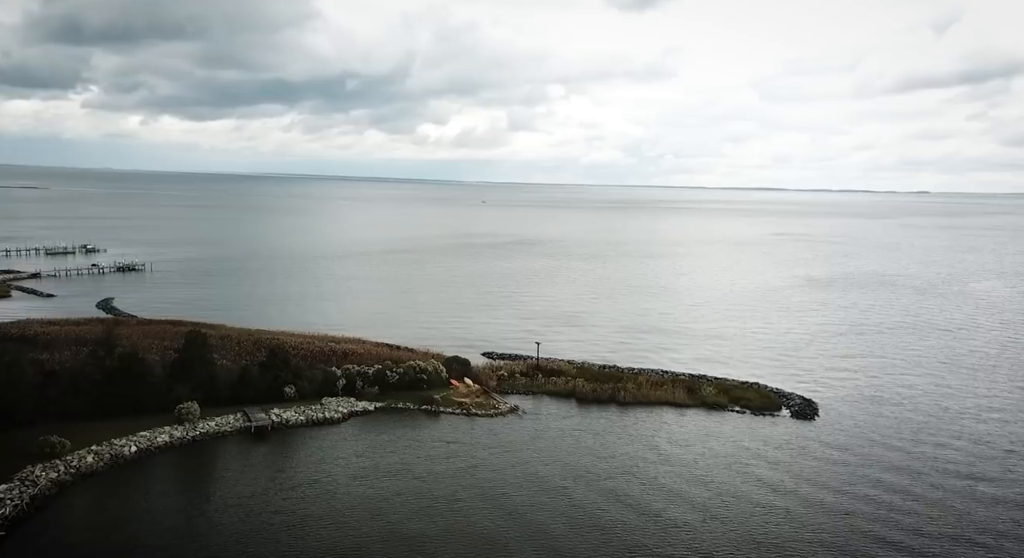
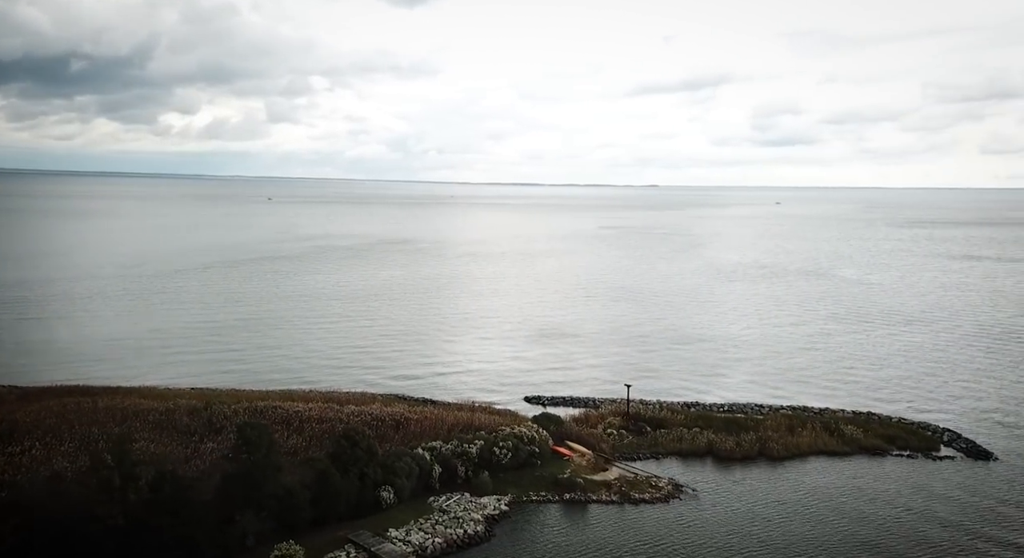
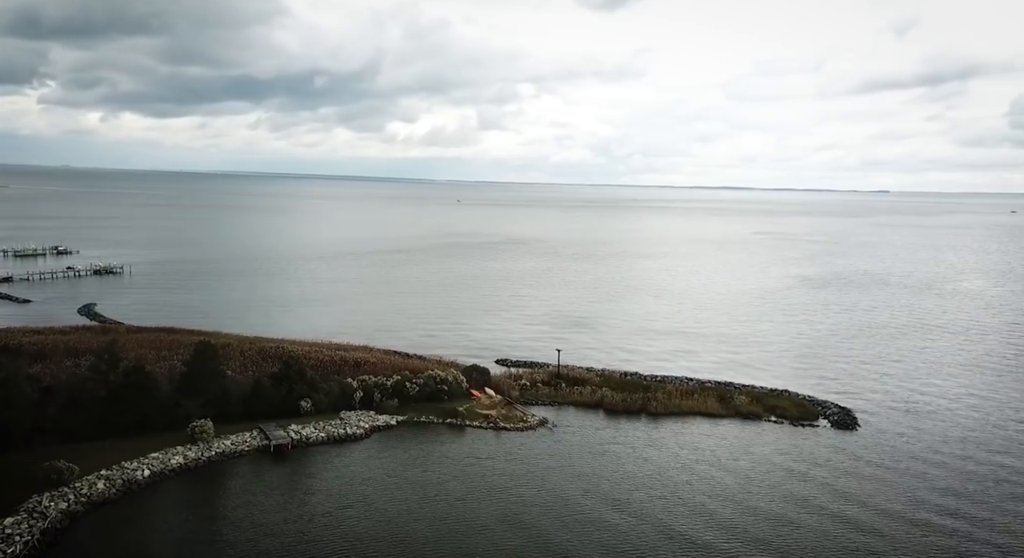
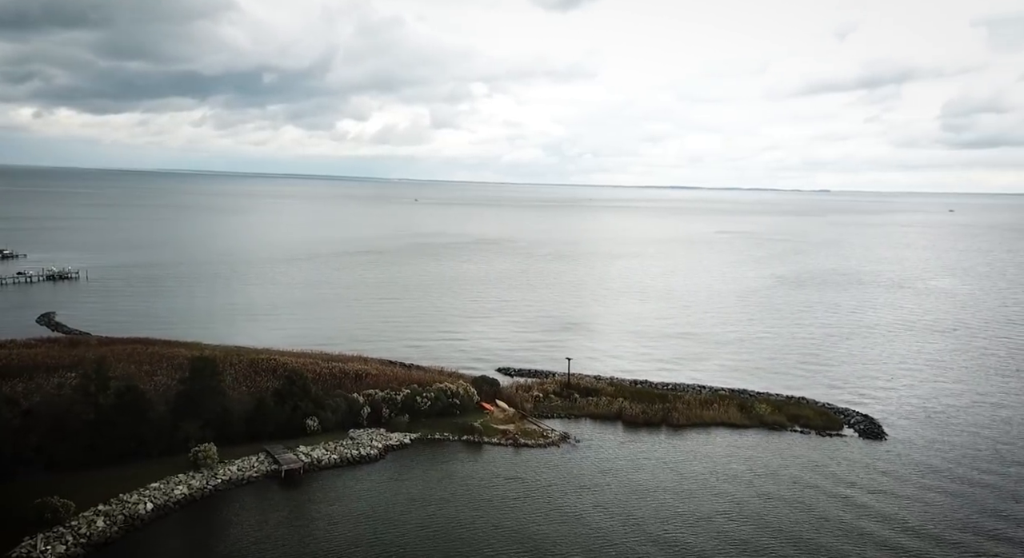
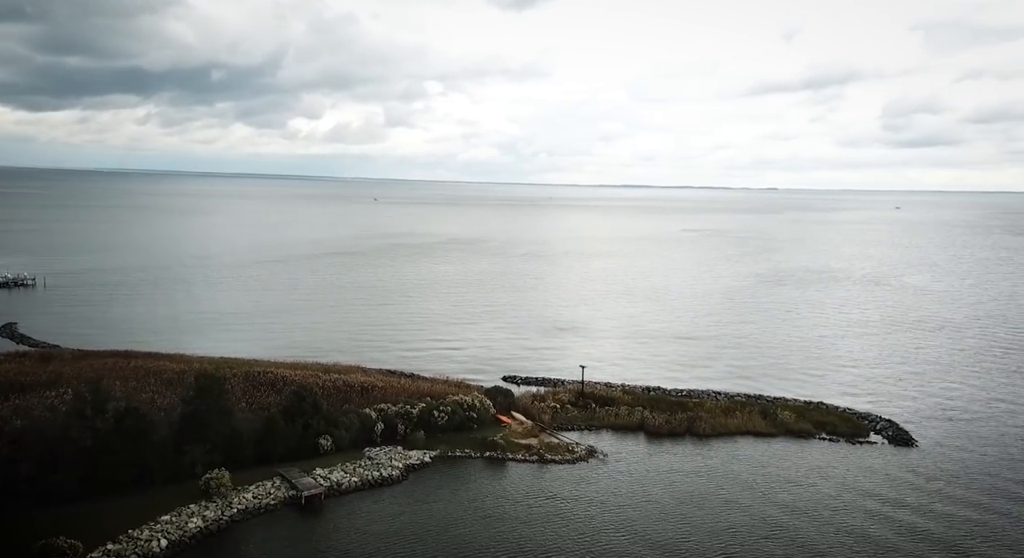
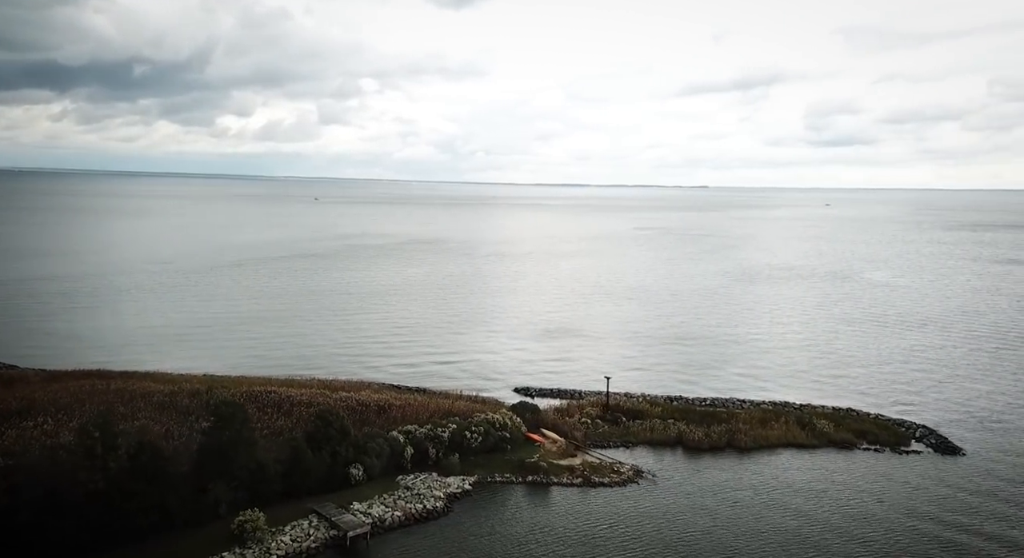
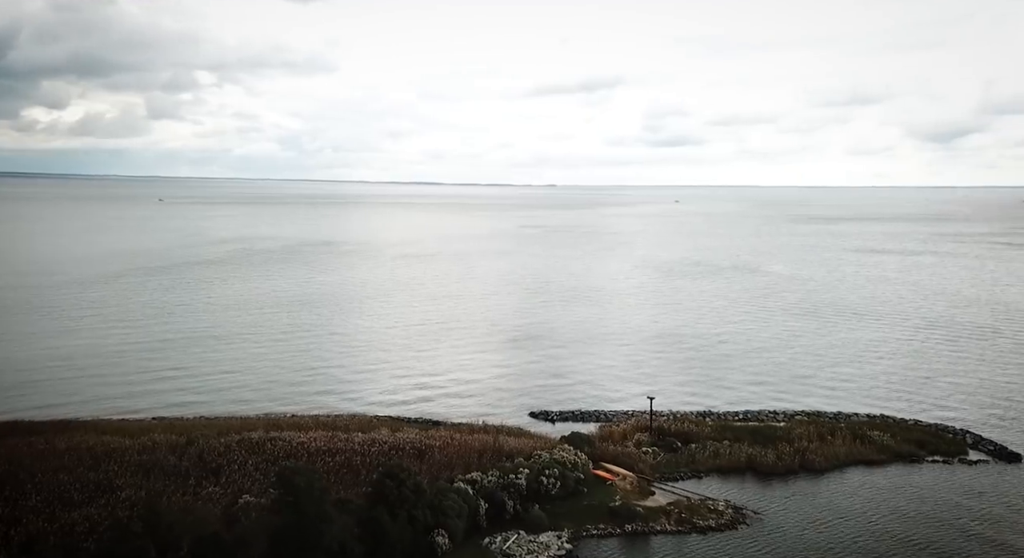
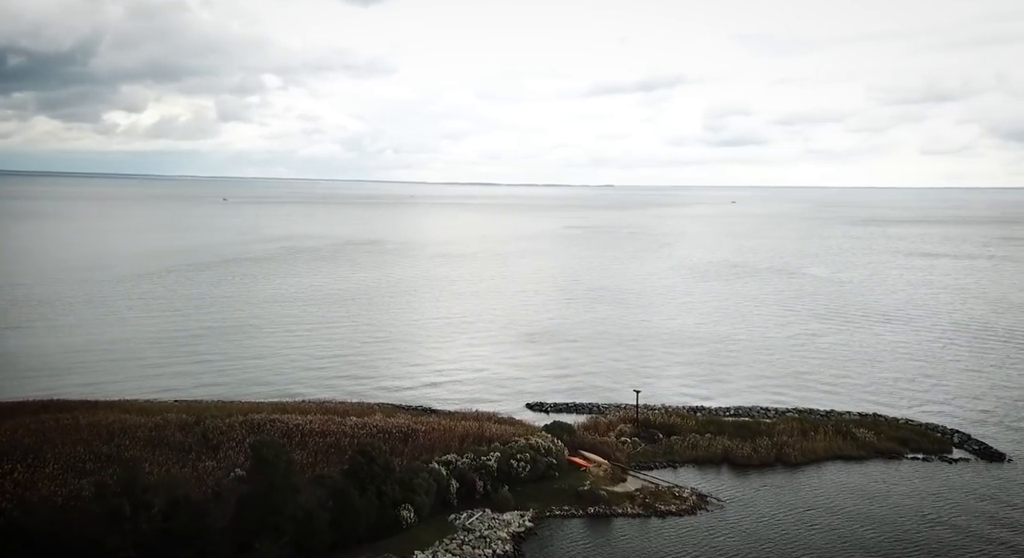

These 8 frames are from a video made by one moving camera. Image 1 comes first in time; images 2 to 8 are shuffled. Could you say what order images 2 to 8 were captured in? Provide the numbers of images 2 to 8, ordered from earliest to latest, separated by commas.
3, 4, 5, 6, 2, 8, 7
